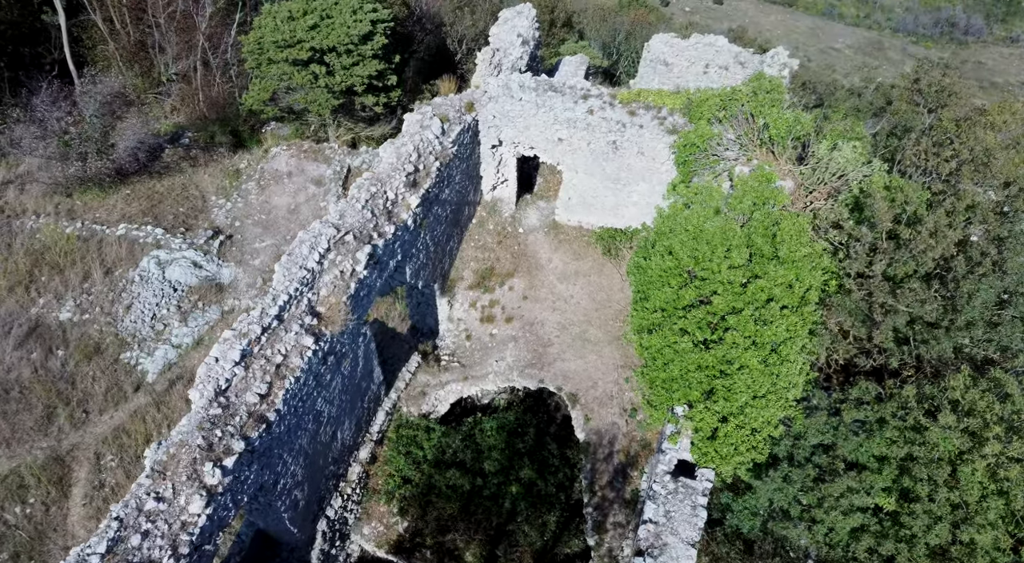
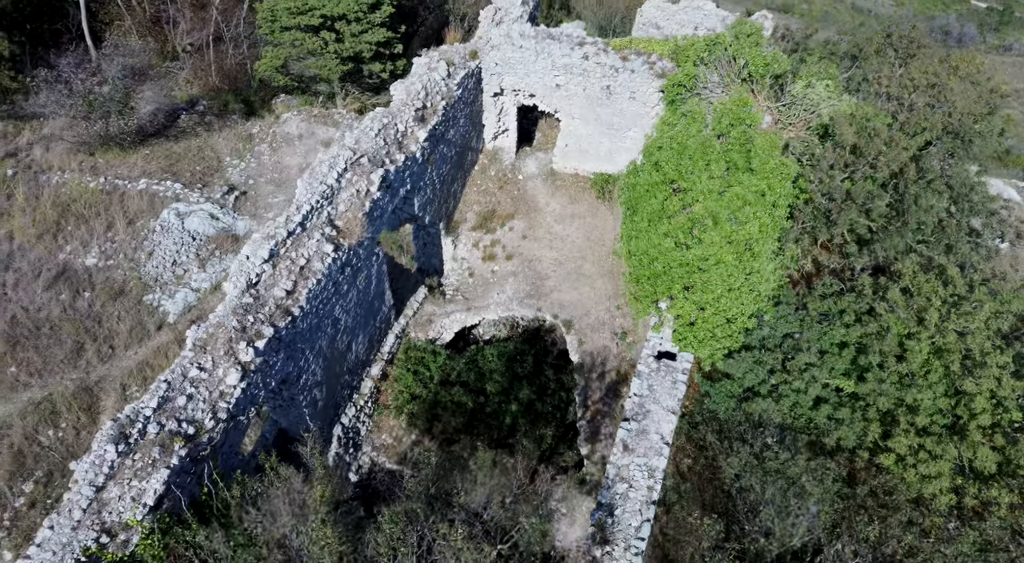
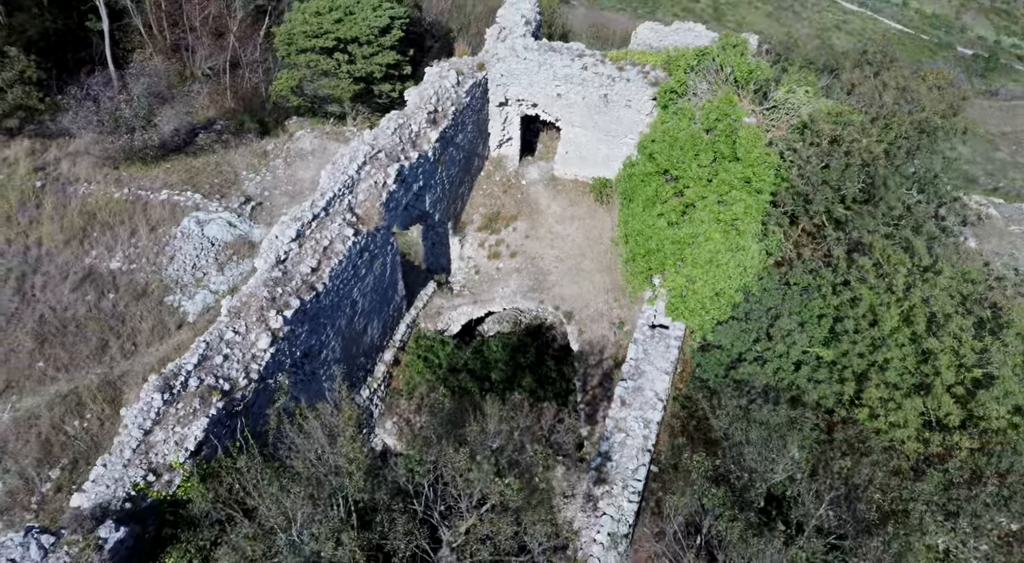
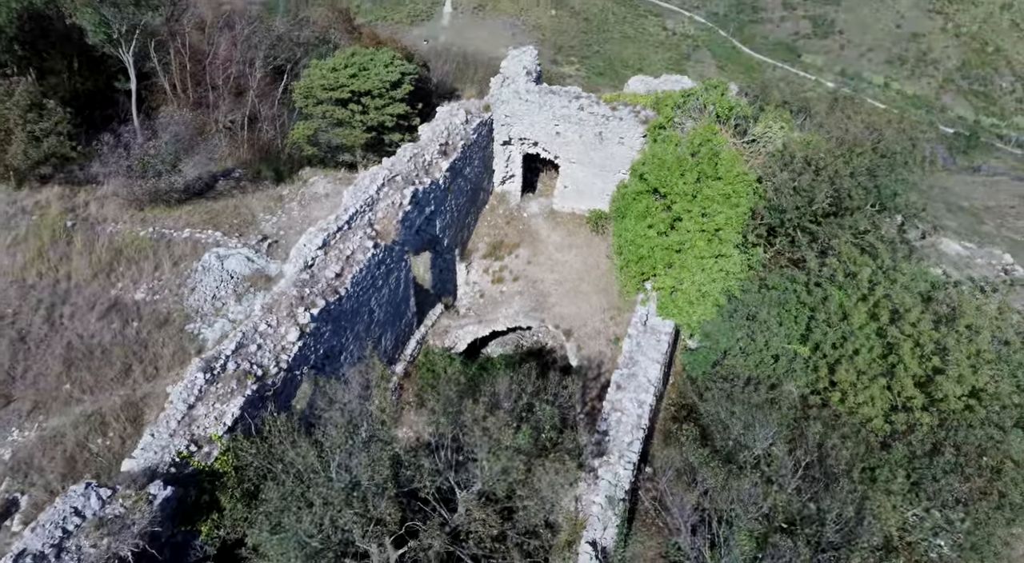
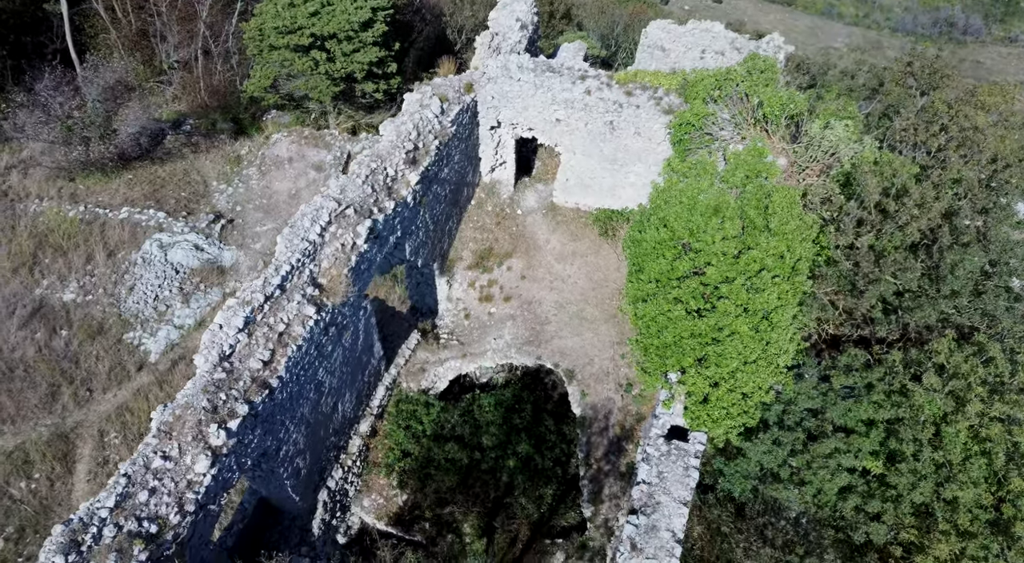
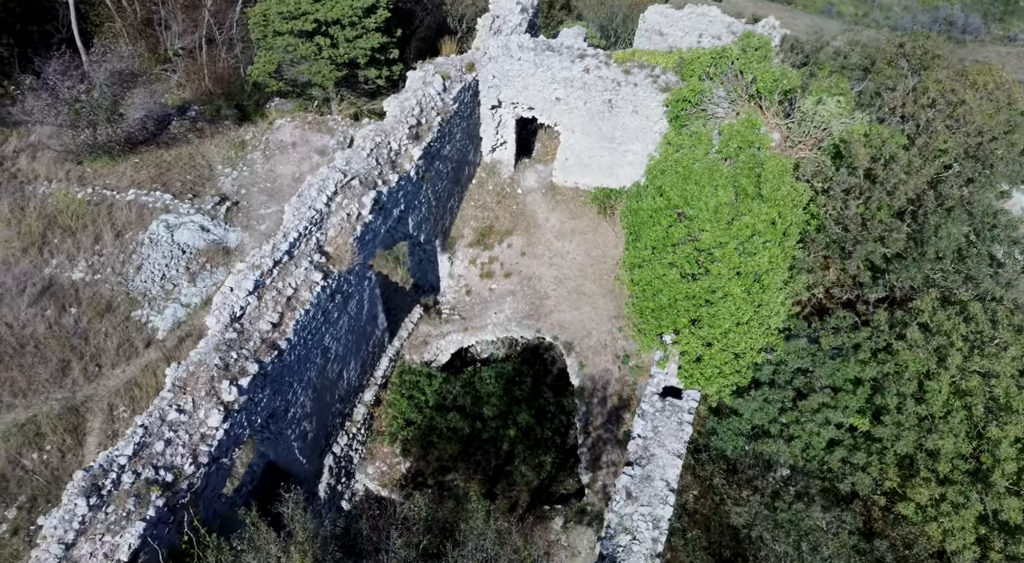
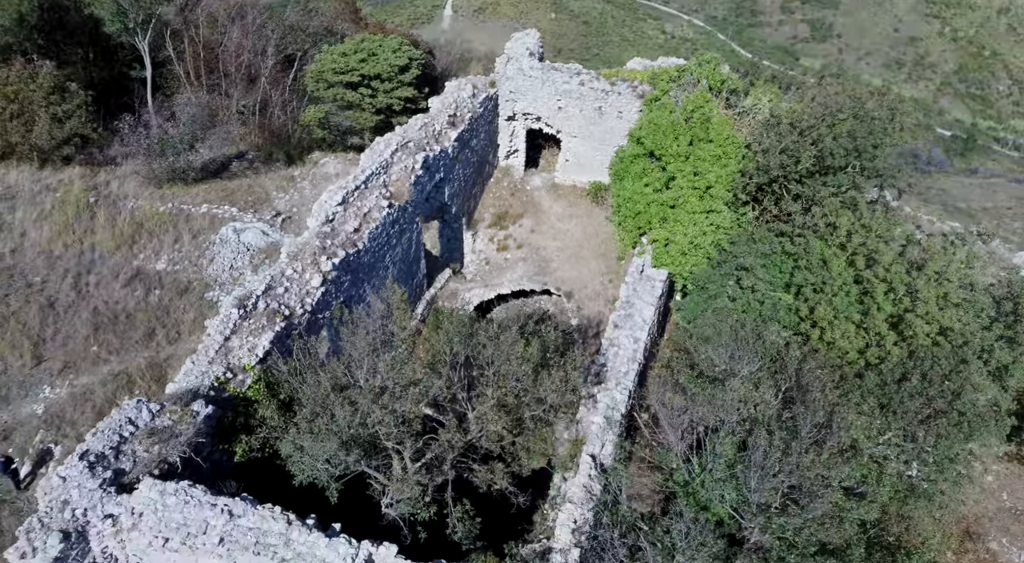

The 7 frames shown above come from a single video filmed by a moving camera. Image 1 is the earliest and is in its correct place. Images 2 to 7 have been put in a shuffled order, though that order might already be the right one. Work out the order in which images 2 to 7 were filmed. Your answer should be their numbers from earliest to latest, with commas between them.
5, 6, 2, 3, 4, 7
